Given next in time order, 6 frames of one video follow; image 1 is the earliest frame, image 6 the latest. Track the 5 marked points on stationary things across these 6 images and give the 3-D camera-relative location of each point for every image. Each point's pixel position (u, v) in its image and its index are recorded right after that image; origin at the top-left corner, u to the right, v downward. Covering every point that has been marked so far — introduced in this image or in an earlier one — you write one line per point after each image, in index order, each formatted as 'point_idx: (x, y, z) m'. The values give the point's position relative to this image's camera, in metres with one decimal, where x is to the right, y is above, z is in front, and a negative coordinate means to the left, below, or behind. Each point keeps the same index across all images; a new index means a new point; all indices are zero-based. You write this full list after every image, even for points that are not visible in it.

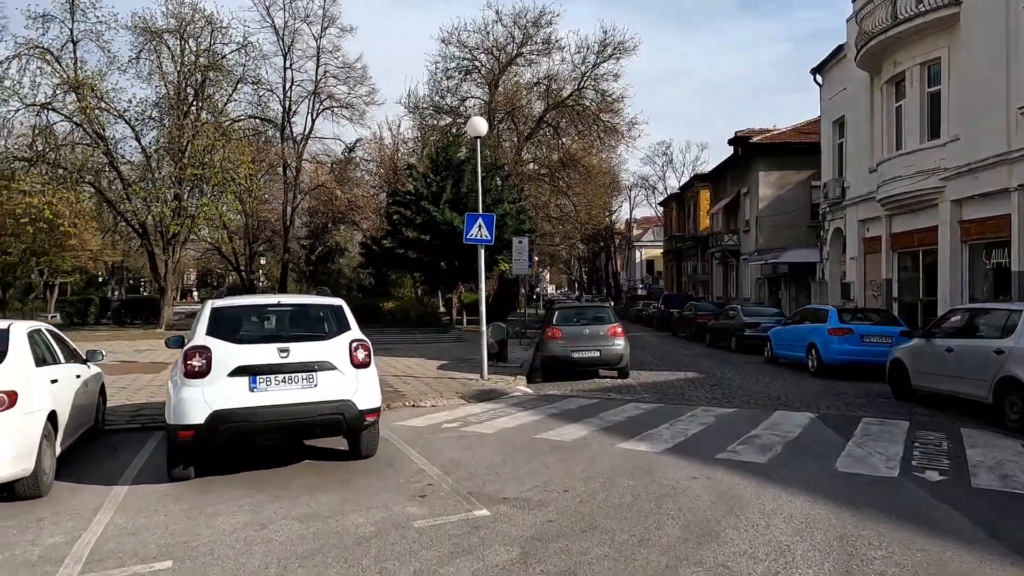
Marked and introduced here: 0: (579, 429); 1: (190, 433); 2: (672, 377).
0: (+0.8, -1.7, +8.1) m
1: (-2.6, -1.2, +5.4) m
2: (+3.2, -1.8, +13.3) m
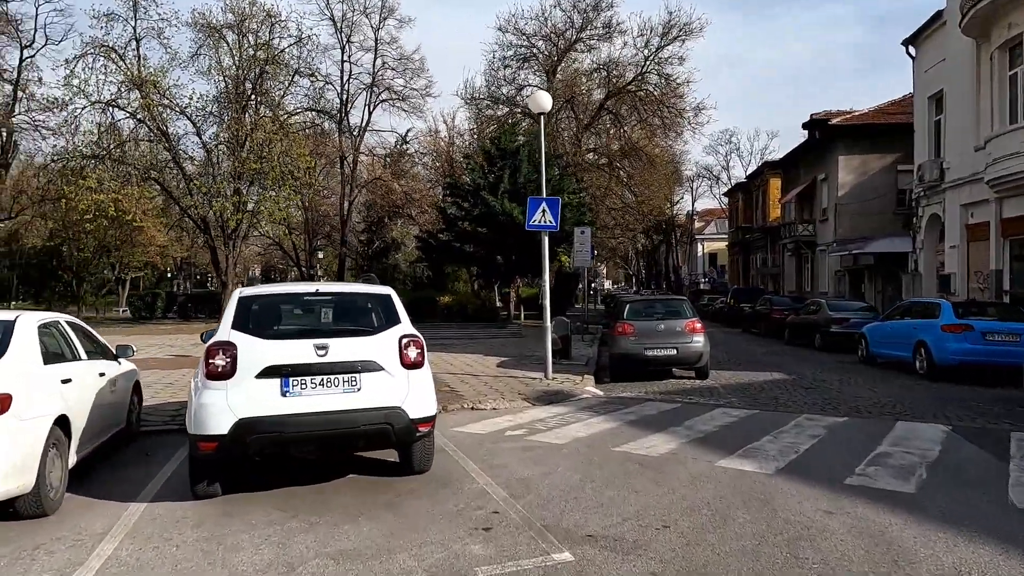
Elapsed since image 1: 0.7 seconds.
0: (+1.6, -1.6, +6.9) m
1: (-2.1, -1.1, +4.6) m
2: (+4.4, -1.6, +12.0) m
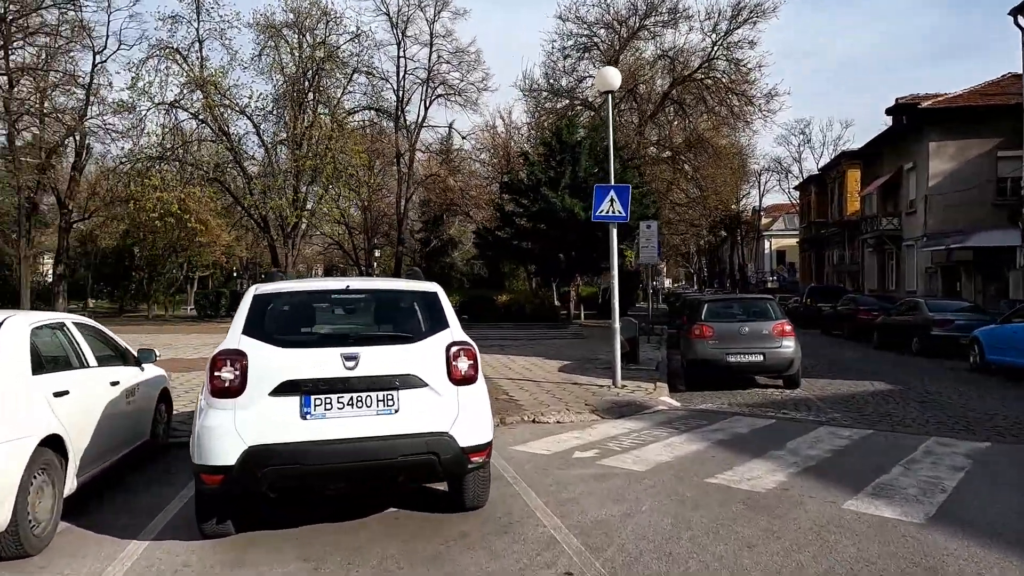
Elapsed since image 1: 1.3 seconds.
0: (+2.2, -1.6, +5.8) m
1: (-1.6, -1.1, +3.7) m
2: (+5.4, -1.6, +10.5) m
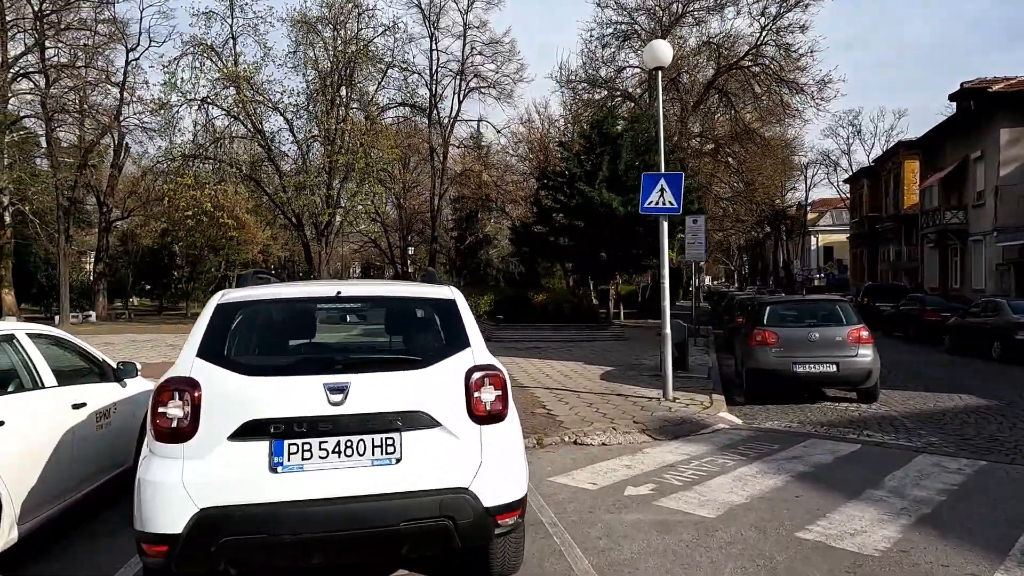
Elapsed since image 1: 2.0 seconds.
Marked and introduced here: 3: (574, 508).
0: (+2.5, -1.6, +4.6) m
1: (-1.5, -1.1, +2.8) m
2: (+5.9, -1.6, +9.2) m
3: (+0.4, -1.6, +4.8) m
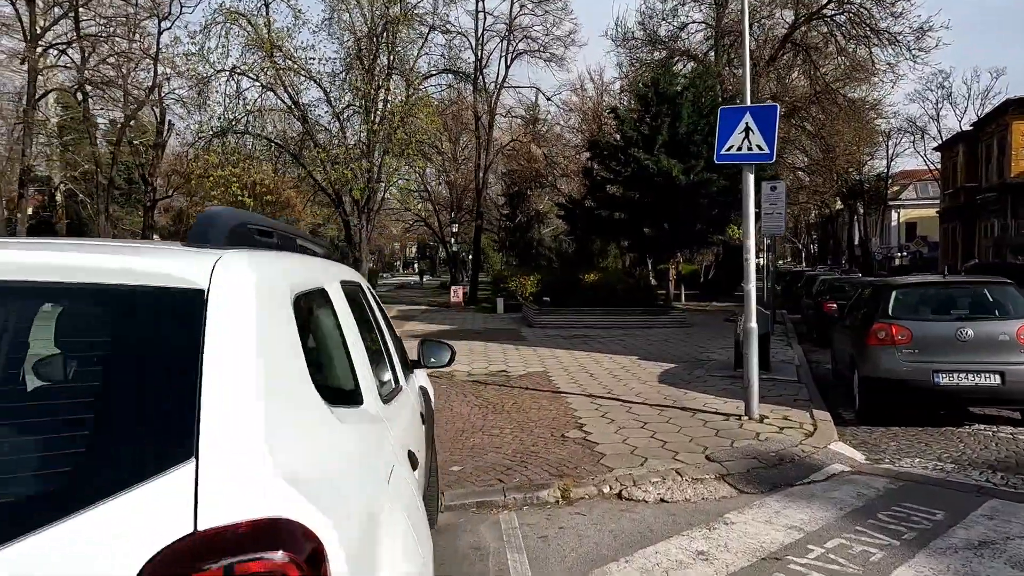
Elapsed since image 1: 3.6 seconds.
0: (+2.4, -1.5, +2.2) m
1: (-1.7, -1.0, +0.7) m
2: (+6.2, -1.4, +6.4) m
3: (+0.4, -1.5, +2.6) m
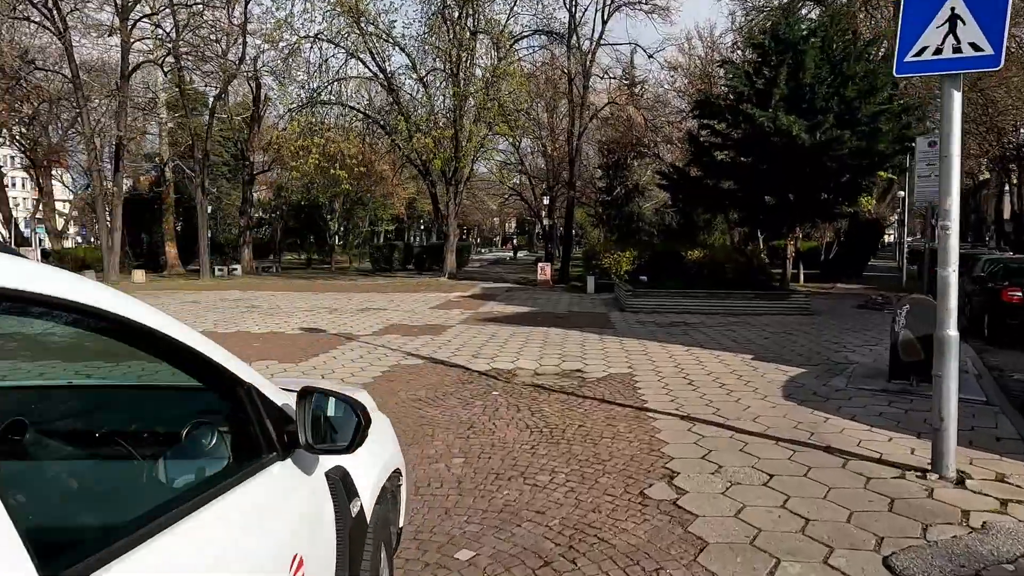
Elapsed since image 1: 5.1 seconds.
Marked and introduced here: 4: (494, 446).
0: (+2.1, -1.6, -0.1) m
1: (-2.2, -1.1, -1.0) m
2: (+6.5, -1.3, +3.5) m
3: (+0.1, -1.5, +0.5) m
4: (-0.1, -1.2, +5.1) m
